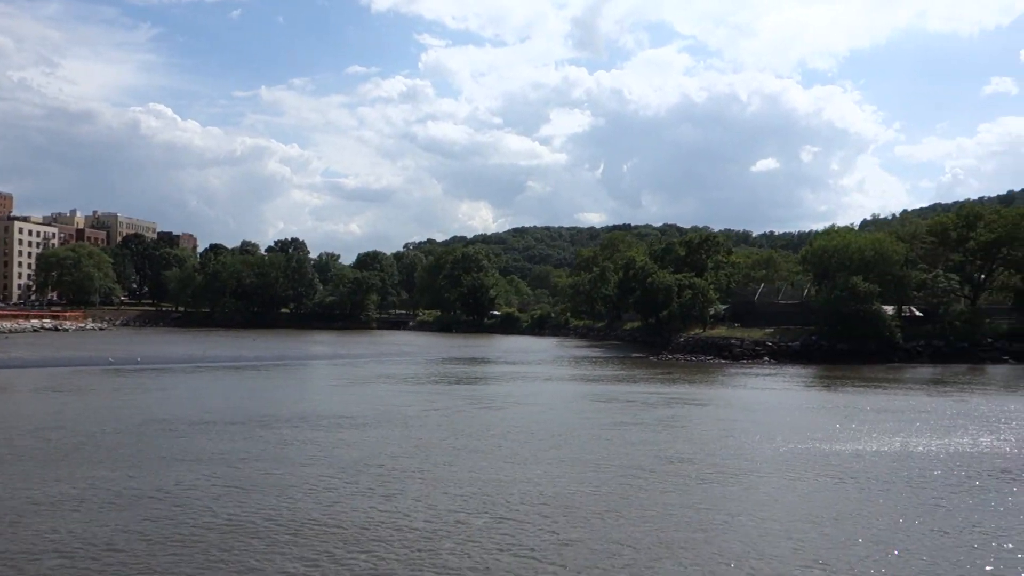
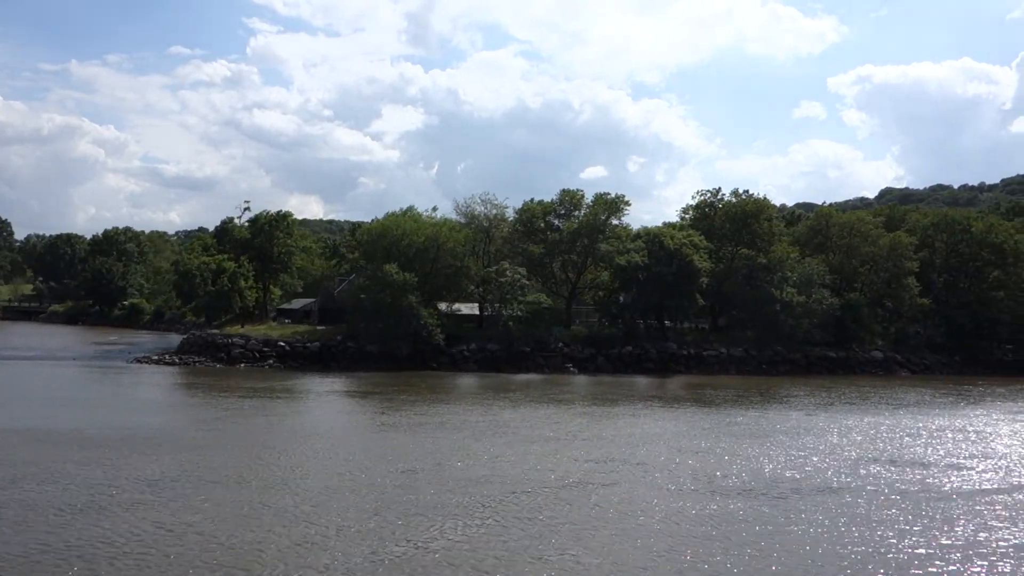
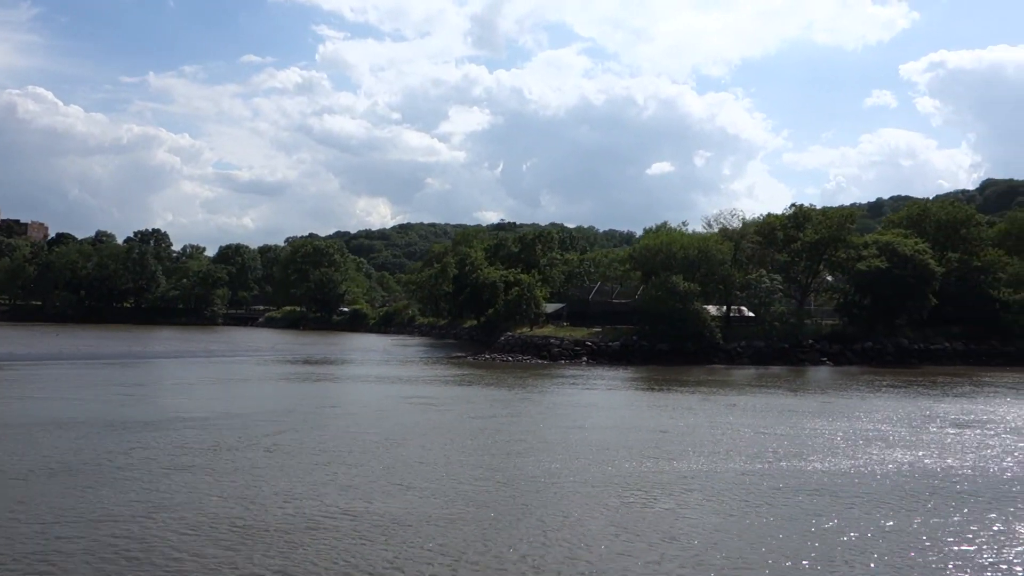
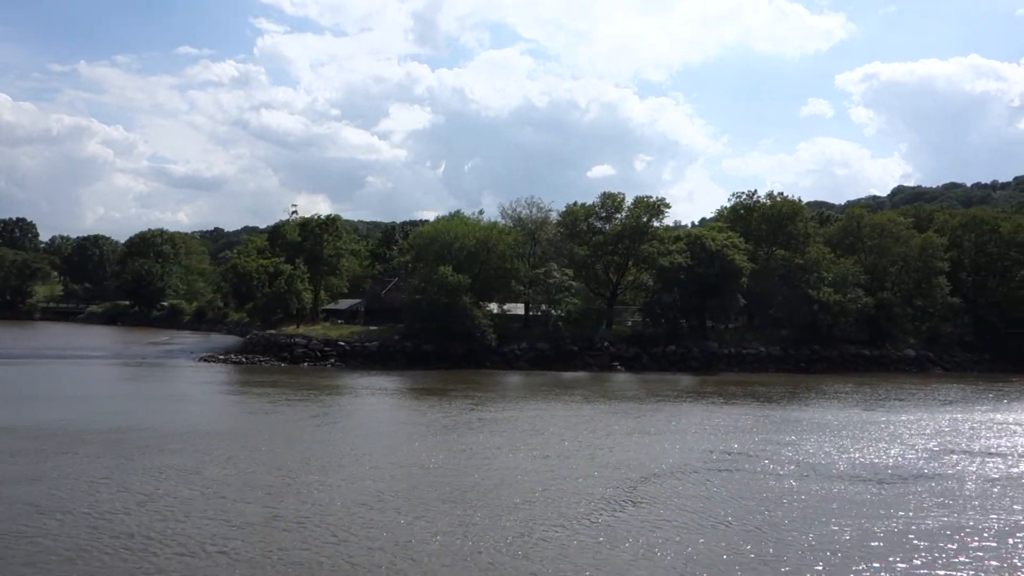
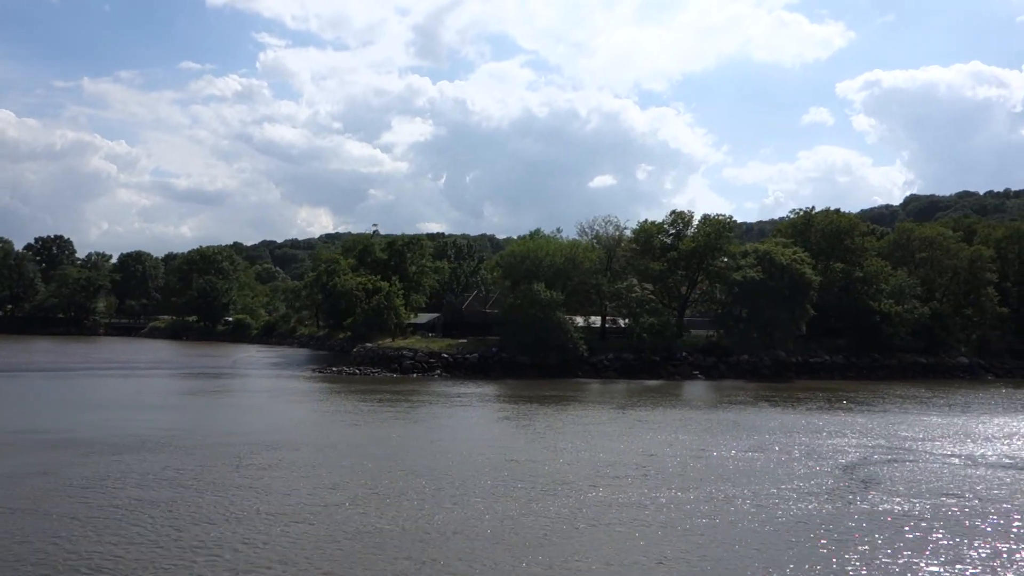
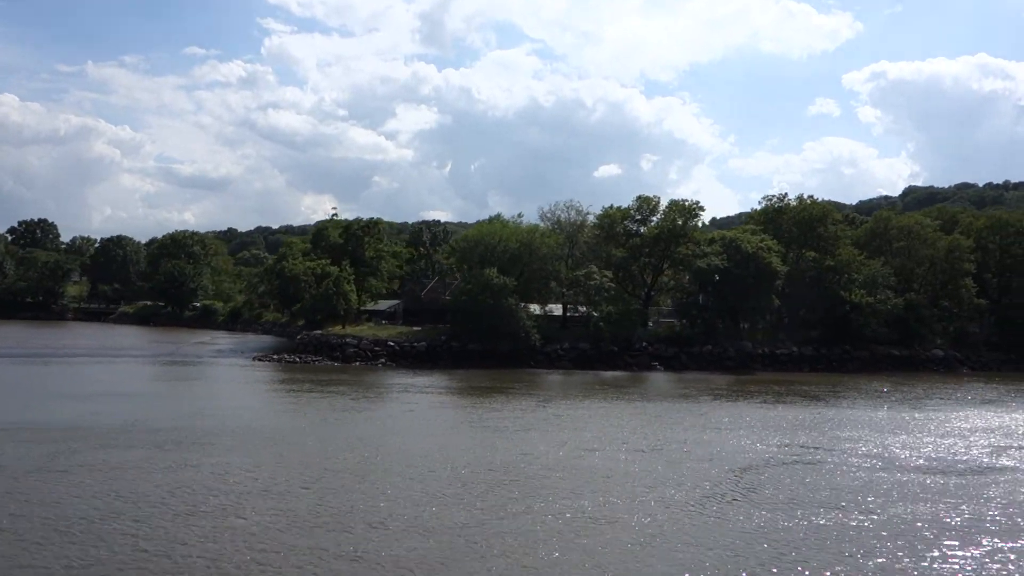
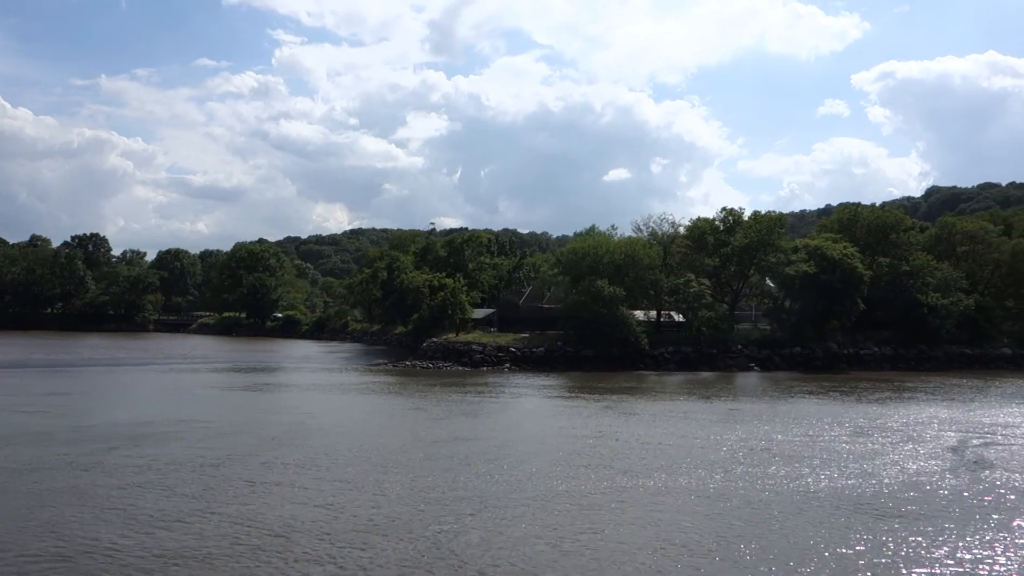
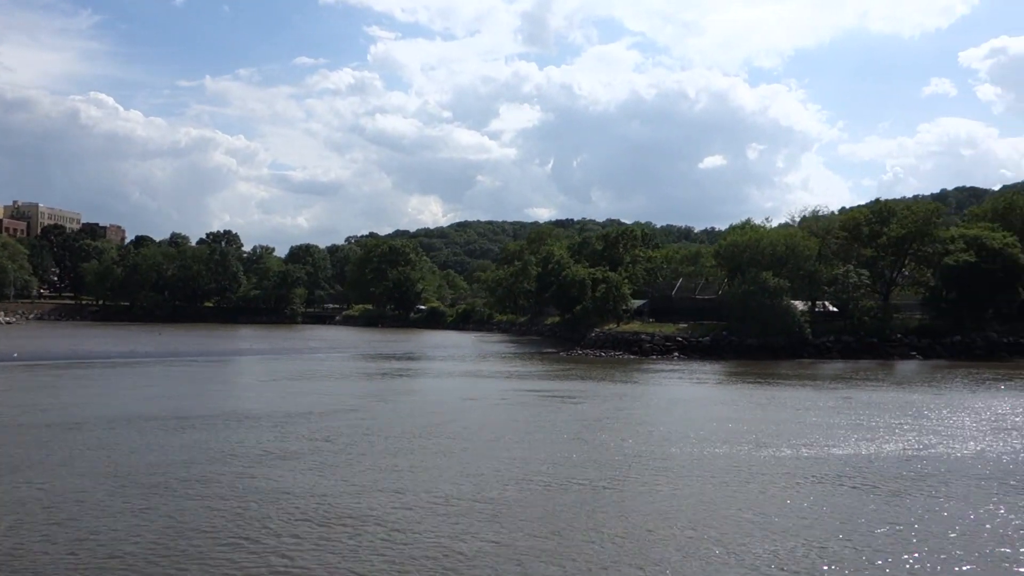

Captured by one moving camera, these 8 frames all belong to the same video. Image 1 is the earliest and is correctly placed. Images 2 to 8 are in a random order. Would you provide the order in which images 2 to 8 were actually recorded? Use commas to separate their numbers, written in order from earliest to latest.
8, 3, 7, 5, 6, 4, 2
